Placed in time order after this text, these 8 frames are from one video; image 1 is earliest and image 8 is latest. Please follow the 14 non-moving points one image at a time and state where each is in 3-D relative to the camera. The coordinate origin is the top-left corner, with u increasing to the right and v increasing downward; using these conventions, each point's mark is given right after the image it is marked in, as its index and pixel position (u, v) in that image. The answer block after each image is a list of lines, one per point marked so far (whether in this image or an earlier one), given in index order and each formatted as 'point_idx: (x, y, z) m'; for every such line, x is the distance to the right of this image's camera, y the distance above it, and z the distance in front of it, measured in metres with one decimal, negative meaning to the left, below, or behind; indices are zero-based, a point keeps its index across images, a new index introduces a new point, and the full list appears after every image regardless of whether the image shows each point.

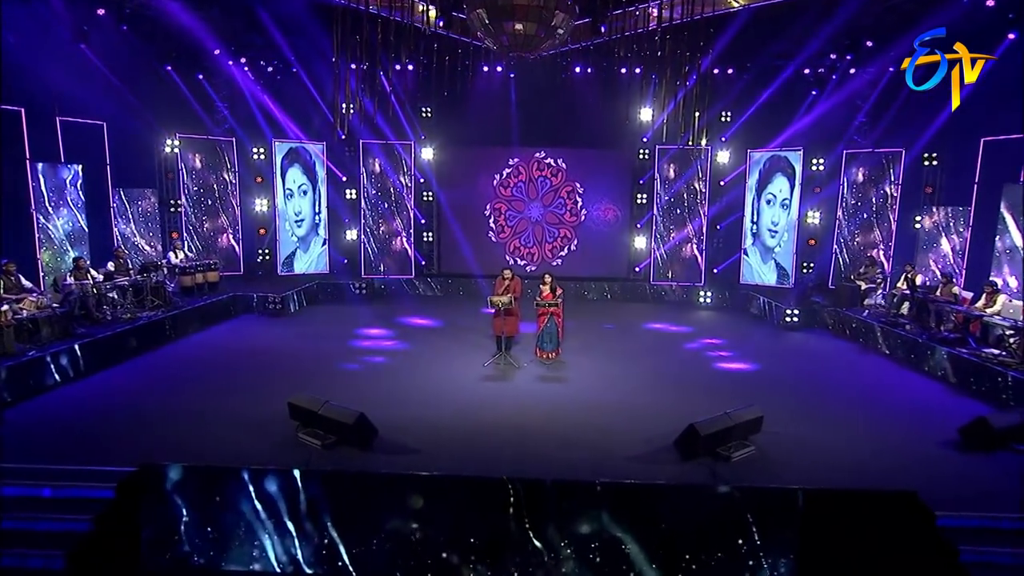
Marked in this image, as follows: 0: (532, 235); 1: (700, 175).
0: (+0.3, +1.1, +13.0) m
1: (+3.7, +2.3, +12.3) m
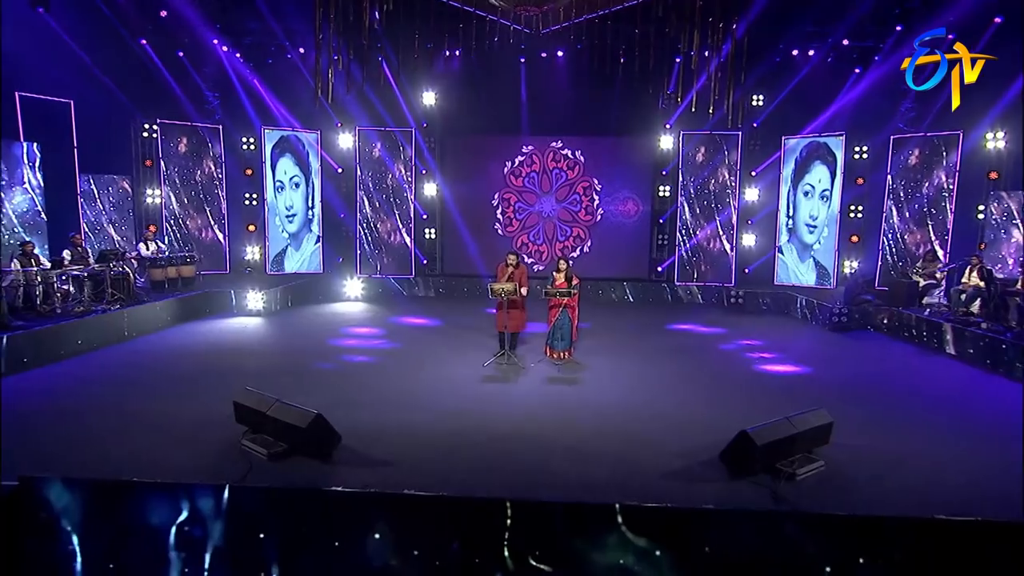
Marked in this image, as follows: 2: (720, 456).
0: (+0.5, +1.1, +11.8) m
1: (+3.8, +2.3, +11.2) m
2: (+1.6, -1.3, +4.7) m
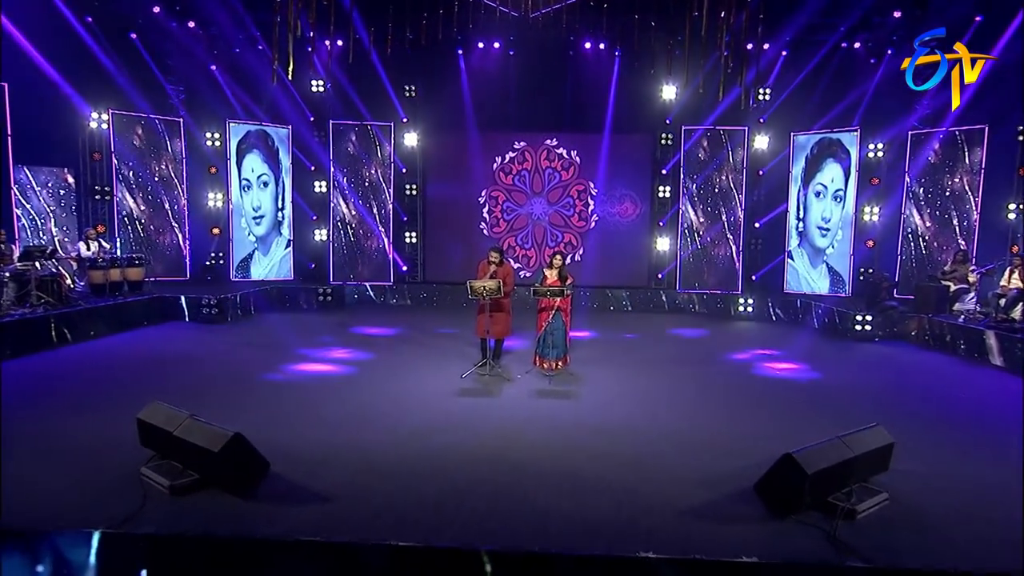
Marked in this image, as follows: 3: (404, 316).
0: (+0.3, +0.9, +10.9) m
1: (+3.6, +2.1, +10.4) m
2: (+1.4, -1.2, +3.8) m
3: (-1.5, -0.5, +10.0) m
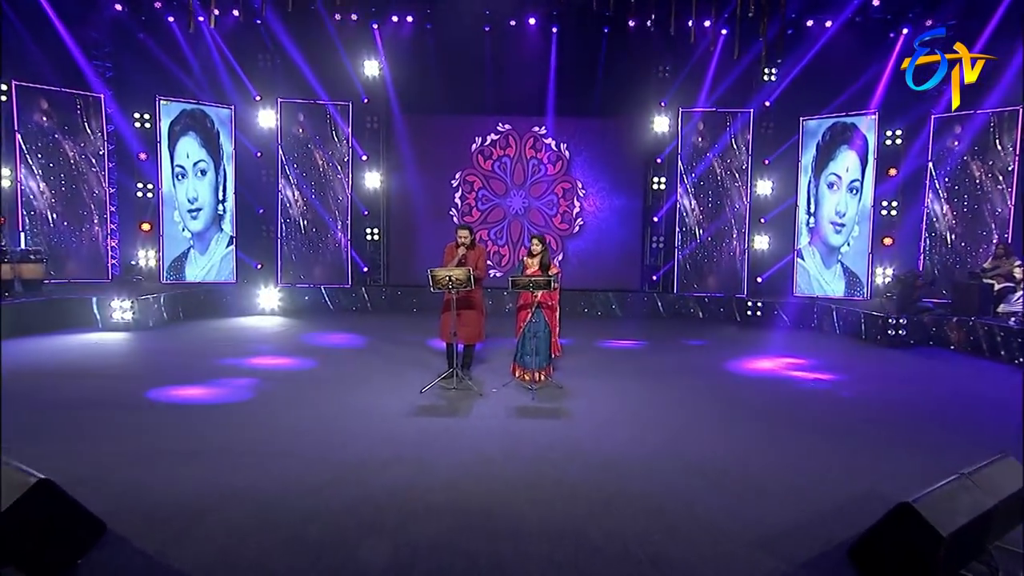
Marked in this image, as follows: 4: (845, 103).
0: (-0.1, +0.9, +9.7) m
1: (+3.3, +2.1, +9.3) m
2: (+1.3, -1.0, +2.5) m
3: (-1.9, -0.5, +8.7) m
4: (+4.6, +2.5, +8.8) m
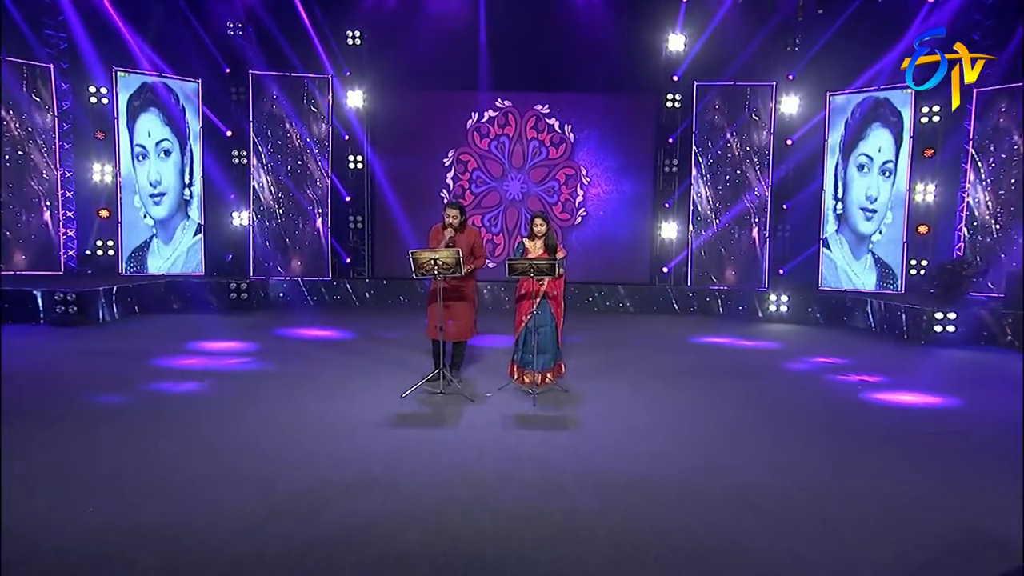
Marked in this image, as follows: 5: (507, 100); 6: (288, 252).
0: (-0.1, +0.9, +8.8) m
1: (+3.2, +2.2, +8.4) m
2: (+1.3, -0.9, +1.7) m
3: (-1.9, -0.4, +7.8) m
4: (+4.6, +2.6, +8.0) m
5: (-0.1, +2.6, +8.8) m
6: (-3.0, +0.5, +8.6) m
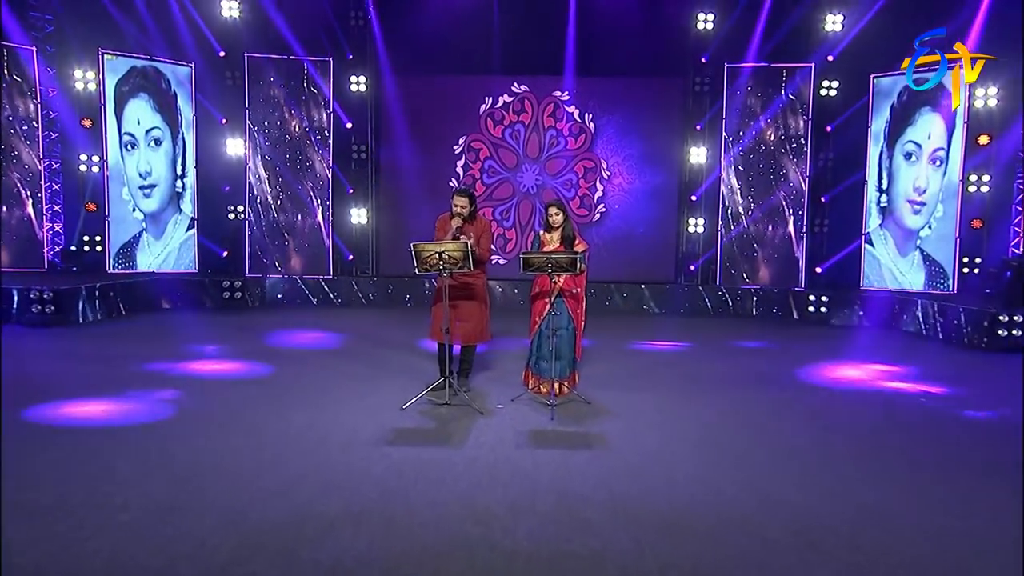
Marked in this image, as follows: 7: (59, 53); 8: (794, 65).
0: (+0.1, +1.0, +8.2) m
1: (+3.4, +2.2, +7.8) m
2: (+1.4, -0.9, +1.0) m
3: (-1.7, -0.4, +7.2) m
4: (+4.7, +2.6, +7.3) m
5: (+0.1, +2.6, +8.2) m
6: (-2.8, +0.5, +8.1) m
7: (-5.1, +2.7, +7.1) m
8: (+3.4, +2.7, +7.7) m
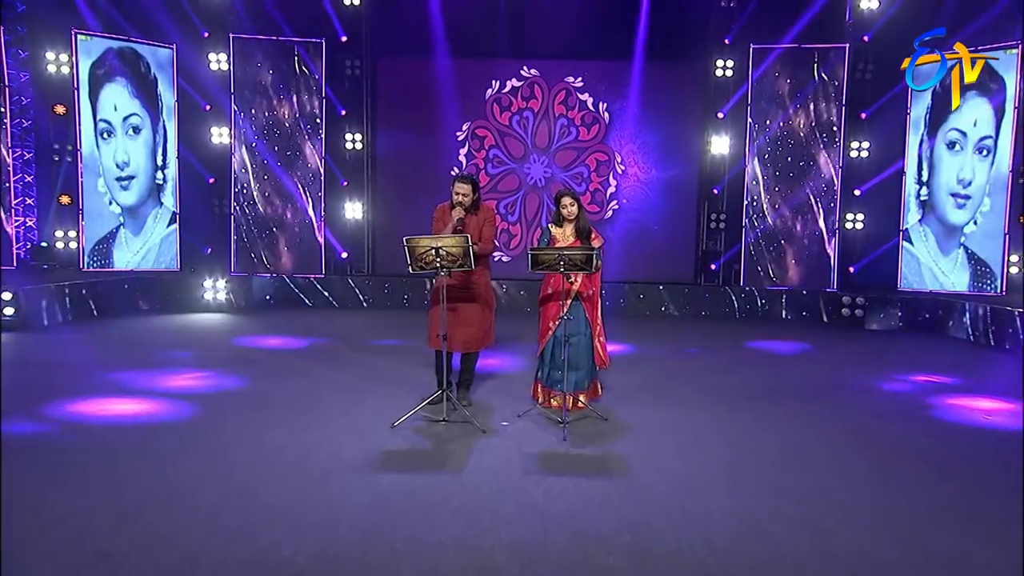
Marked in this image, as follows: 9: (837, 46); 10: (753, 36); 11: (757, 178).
0: (+0.2, +1.0, +7.6) m
1: (+3.5, +2.2, +7.1) m
2: (+1.4, -0.9, +0.4) m
3: (-1.7, -0.4, +6.6) m
4: (+4.8, +2.6, +6.7) m
5: (+0.2, +2.6, +7.6) m
6: (-2.8, +0.5, +7.5) m
7: (-5.0, +2.7, +6.6) m
8: (+3.5, +2.7, +7.1) m
9: (+3.6, +2.7, +7.1) m
10: (+2.7, +2.8, +7.2) m
11: (+2.8, +1.2, +7.3) m
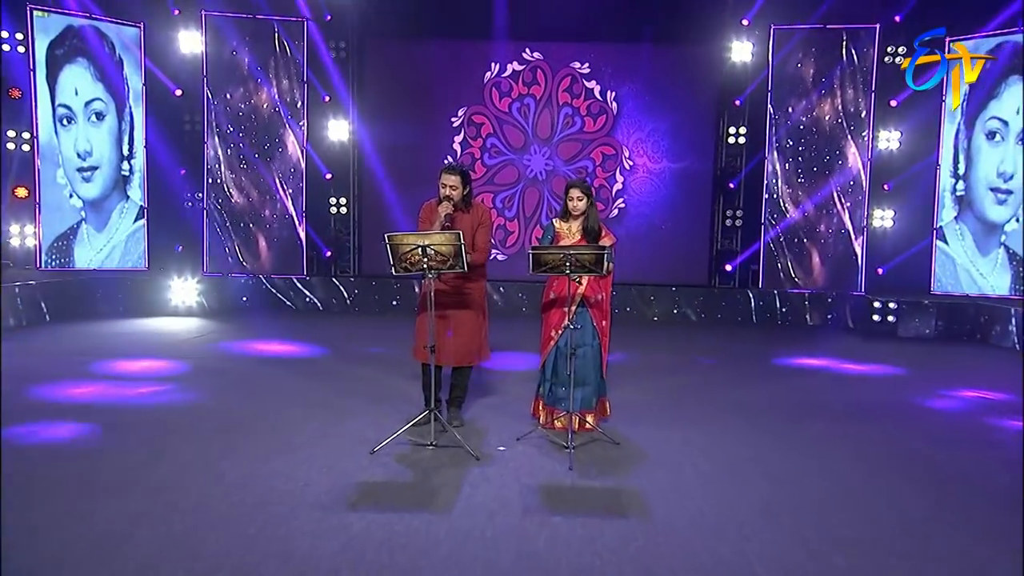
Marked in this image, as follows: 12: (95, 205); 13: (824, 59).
0: (+0.1, +0.9, +7.1) m
1: (+3.5, +2.1, +6.6) m
2: (+1.4, -0.9, -0.2) m
3: (-1.7, -0.4, +6.1) m
4: (+4.8, +2.6, +6.1) m
5: (+0.2, +2.6, +7.0) m
6: (-2.8, +0.5, +6.9) m
7: (-5.0, +2.7, +6.0) m
8: (+3.5, +2.6, +6.5) m
9: (+3.6, +2.6, +6.5) m
10: (+2.7, +2.8, +6.6) m
11: (+2.8, +1.2, +6.7) m
12: (-4.3, +0.9, +6.6) m
13: (+3.2, +2.3, +6.6) m
